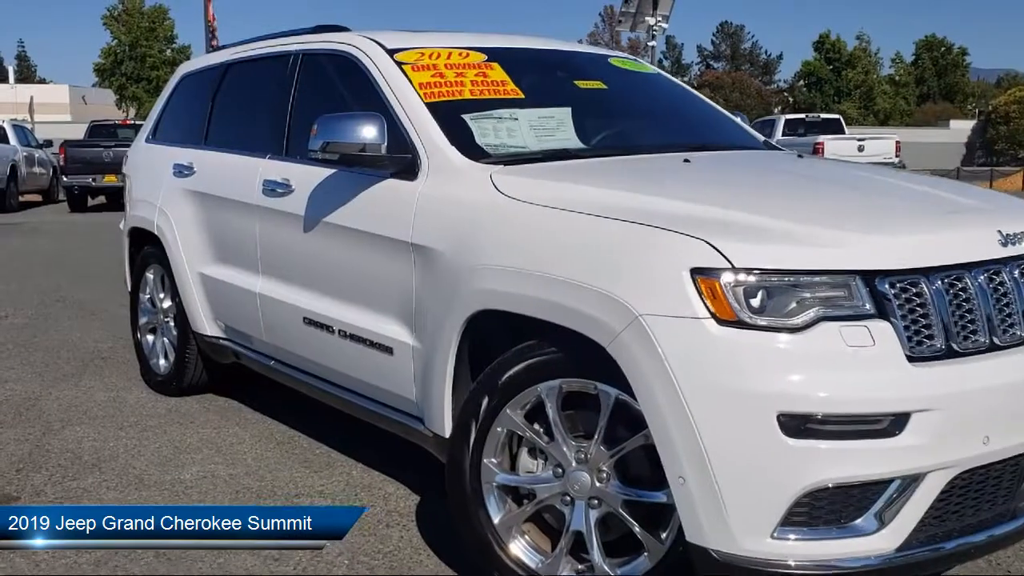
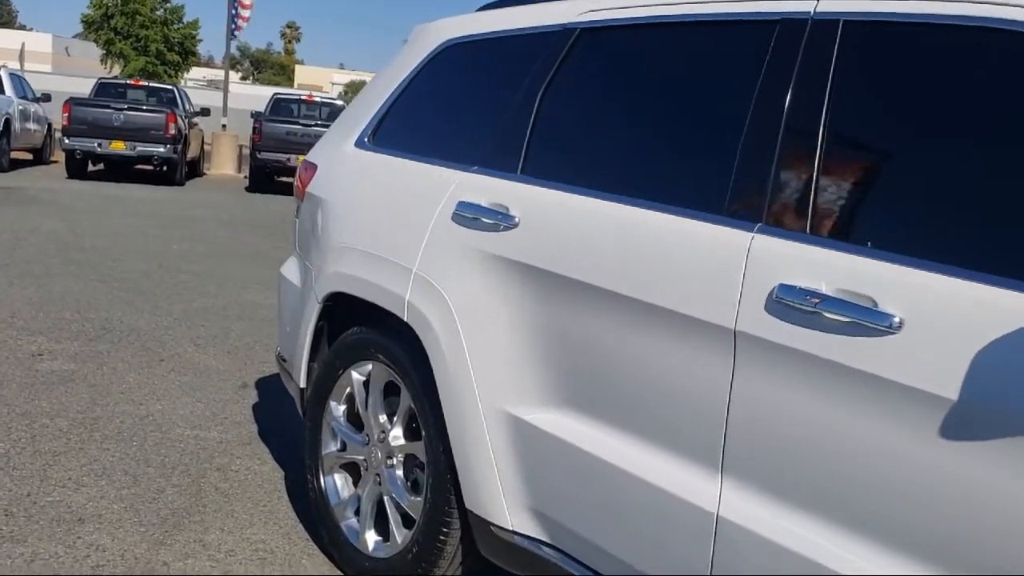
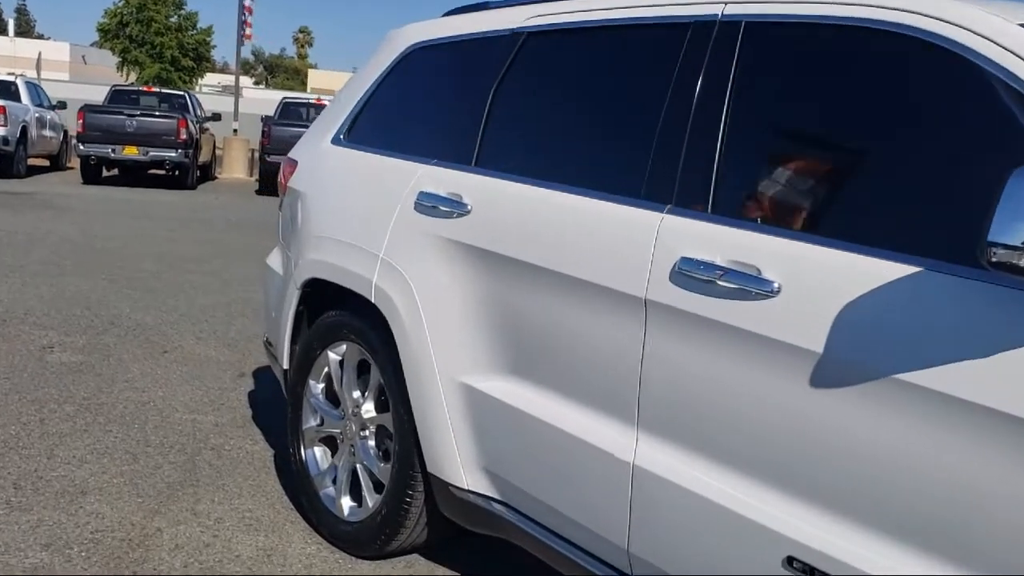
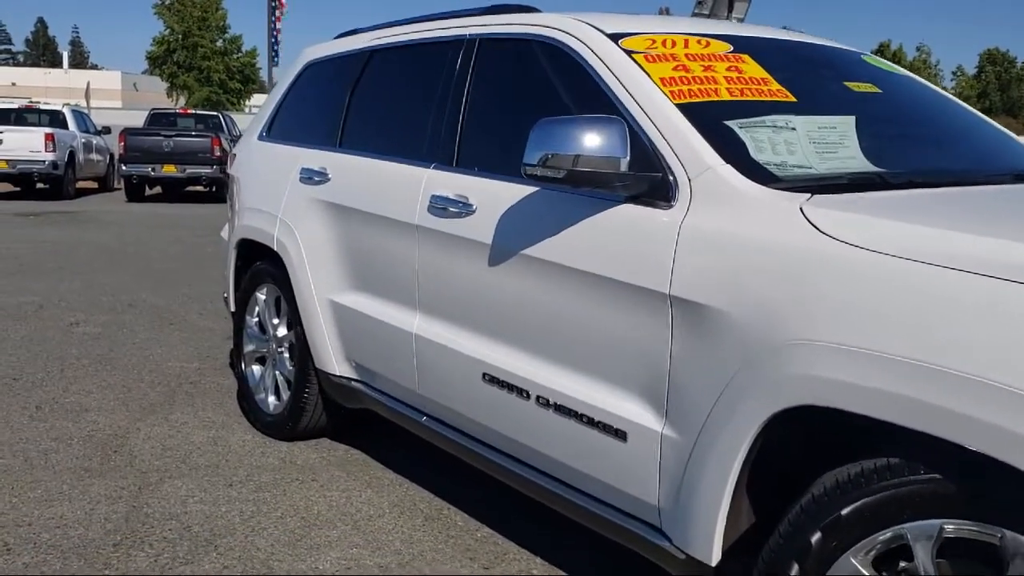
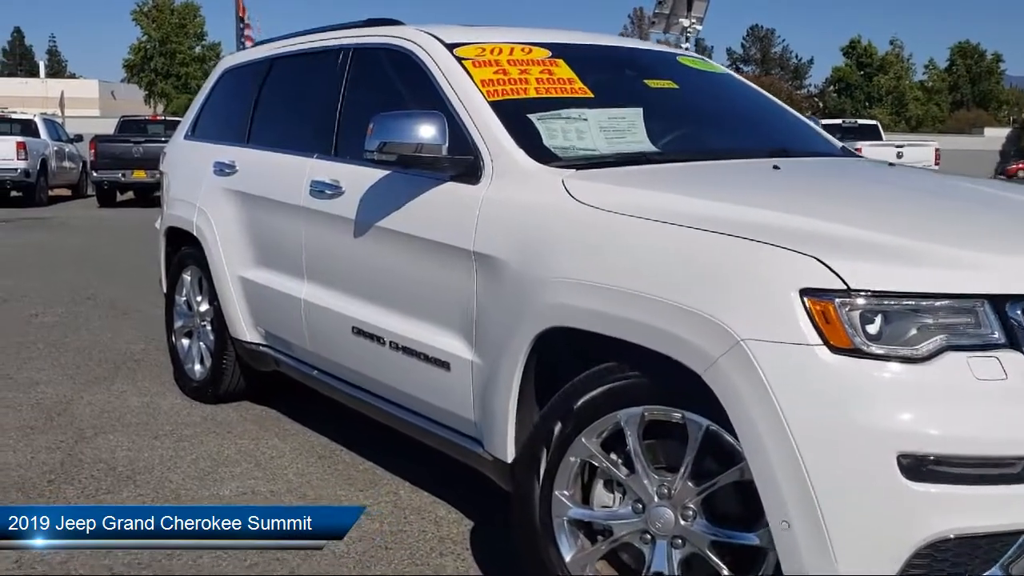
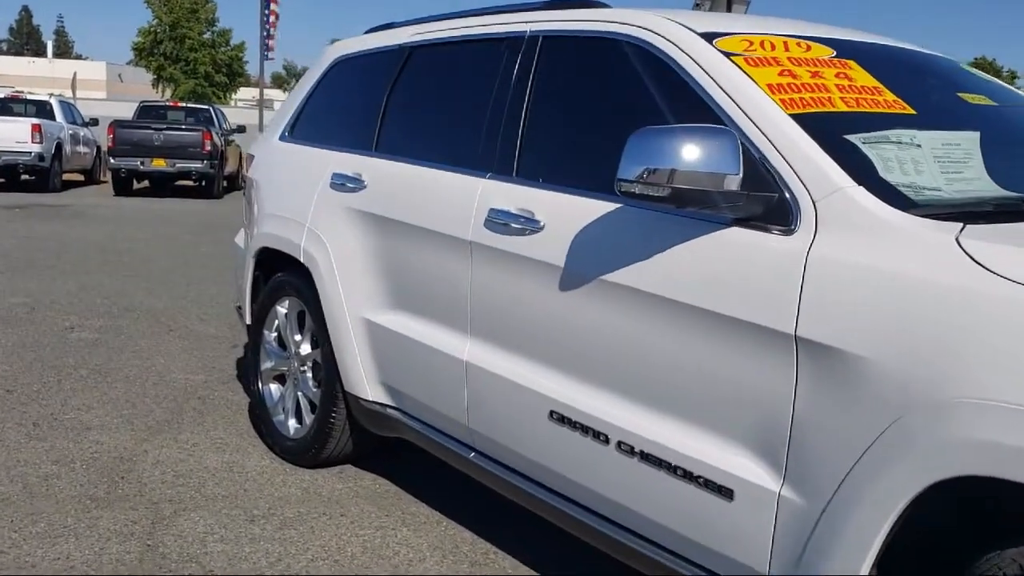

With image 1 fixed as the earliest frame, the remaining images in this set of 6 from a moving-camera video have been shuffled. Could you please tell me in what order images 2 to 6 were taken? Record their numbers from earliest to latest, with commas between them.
5, 4, 6, 3, 2
